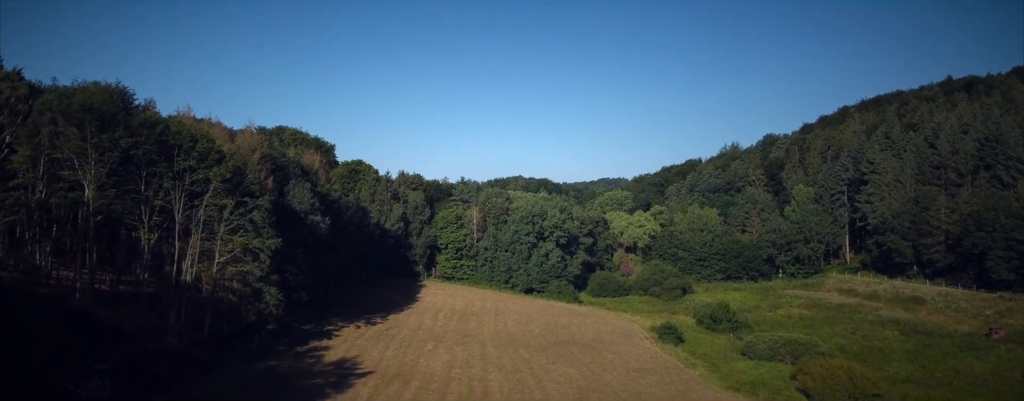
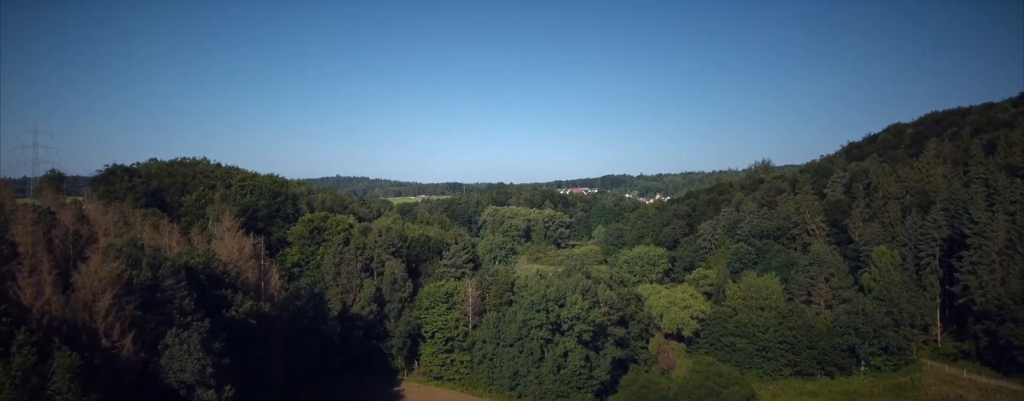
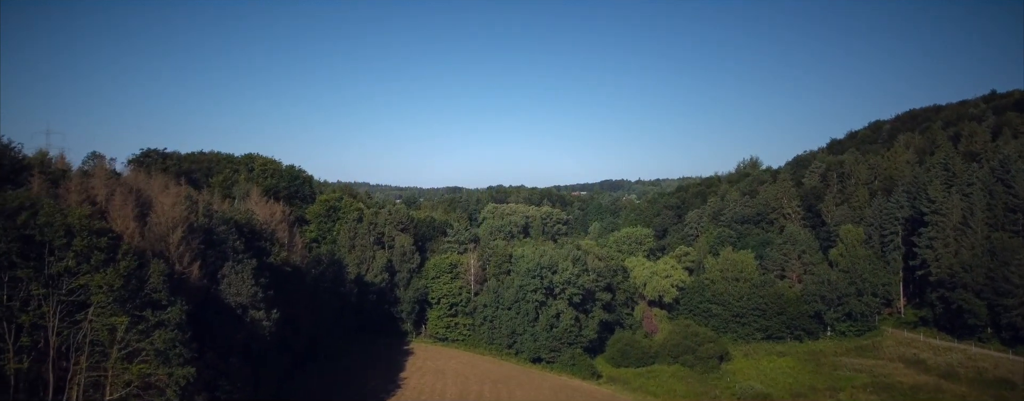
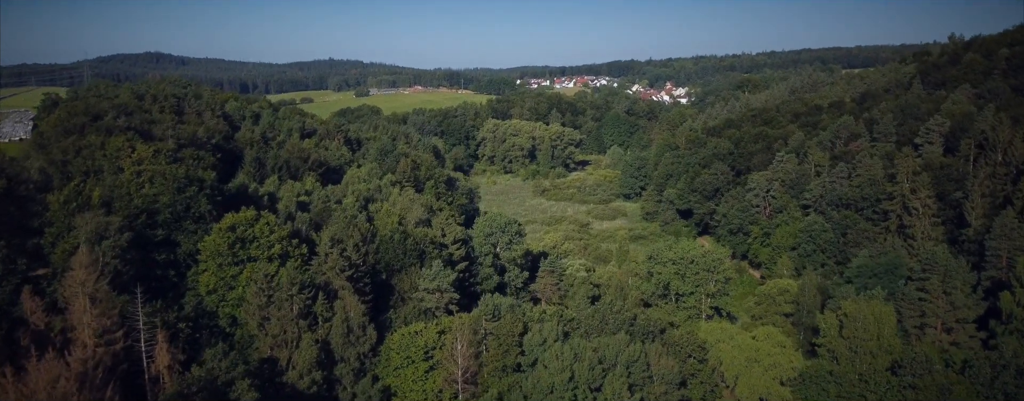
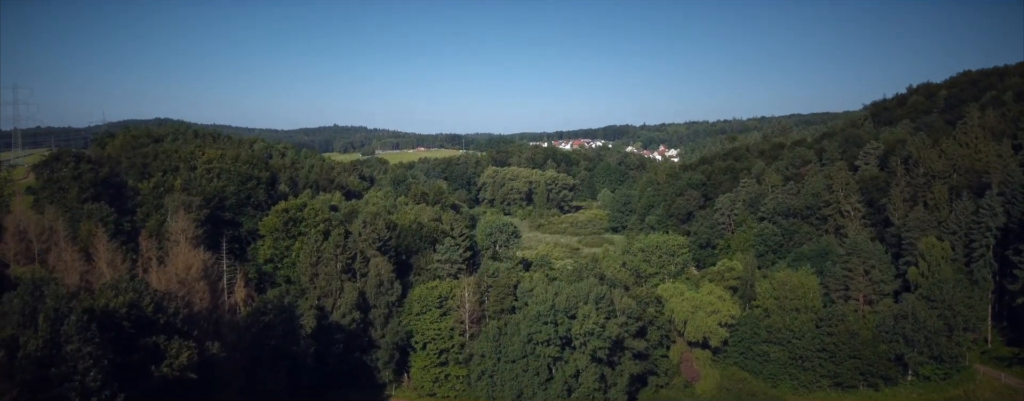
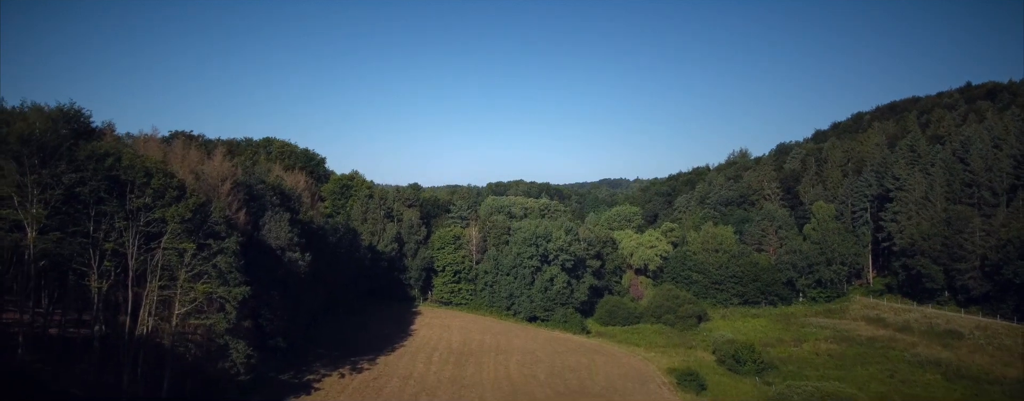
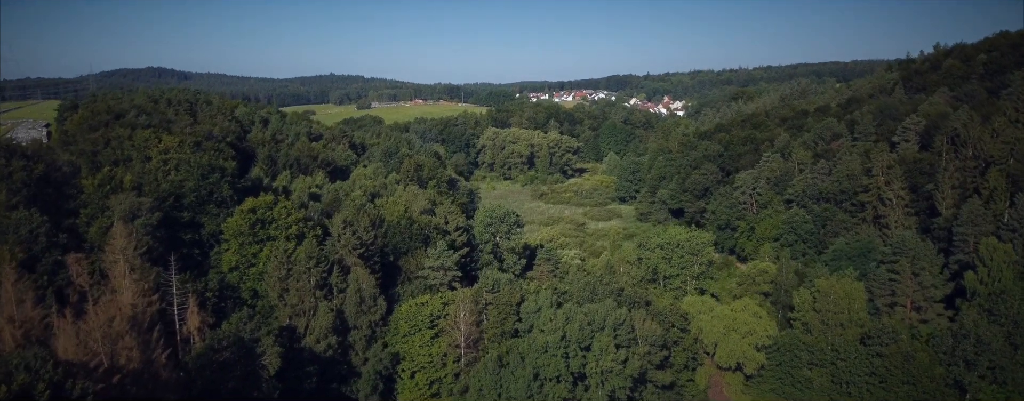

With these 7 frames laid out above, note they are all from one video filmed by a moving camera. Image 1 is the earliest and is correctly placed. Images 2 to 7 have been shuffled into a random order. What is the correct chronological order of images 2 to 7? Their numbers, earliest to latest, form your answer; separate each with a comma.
6, 3, 2, 5, 7, 4
